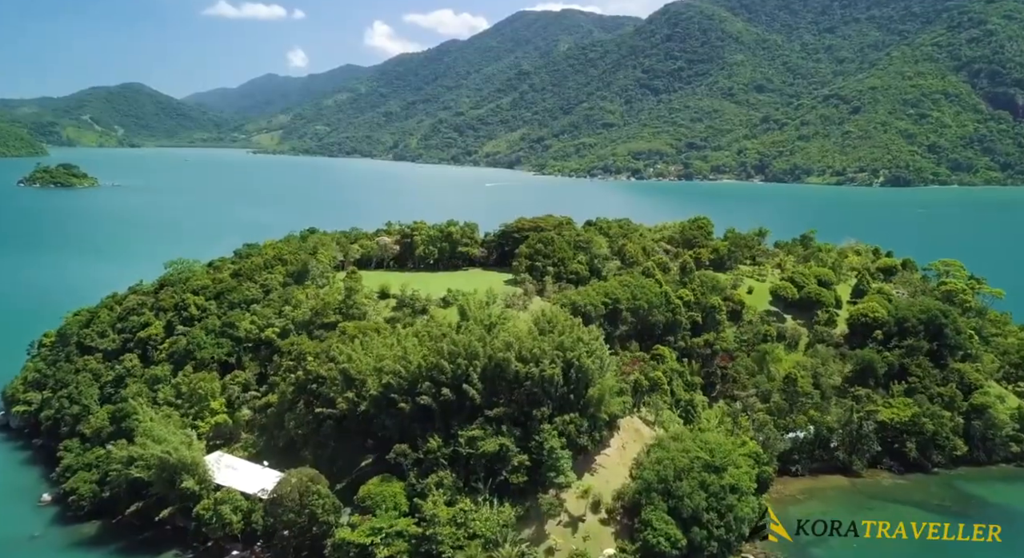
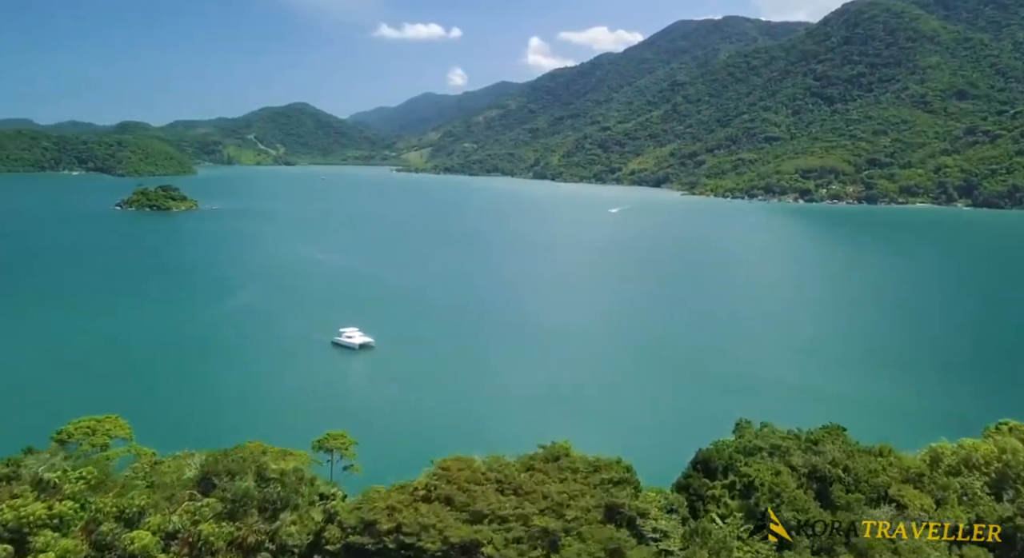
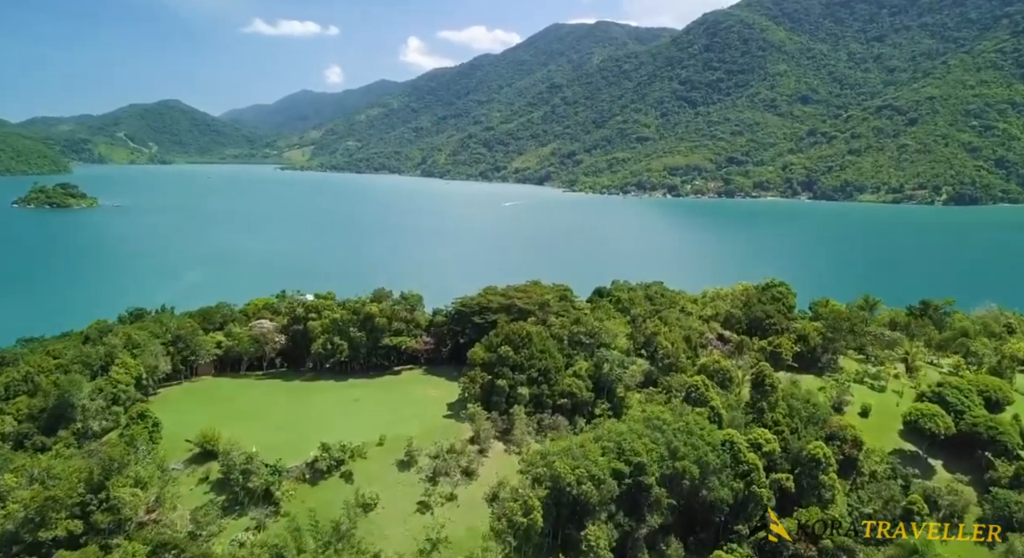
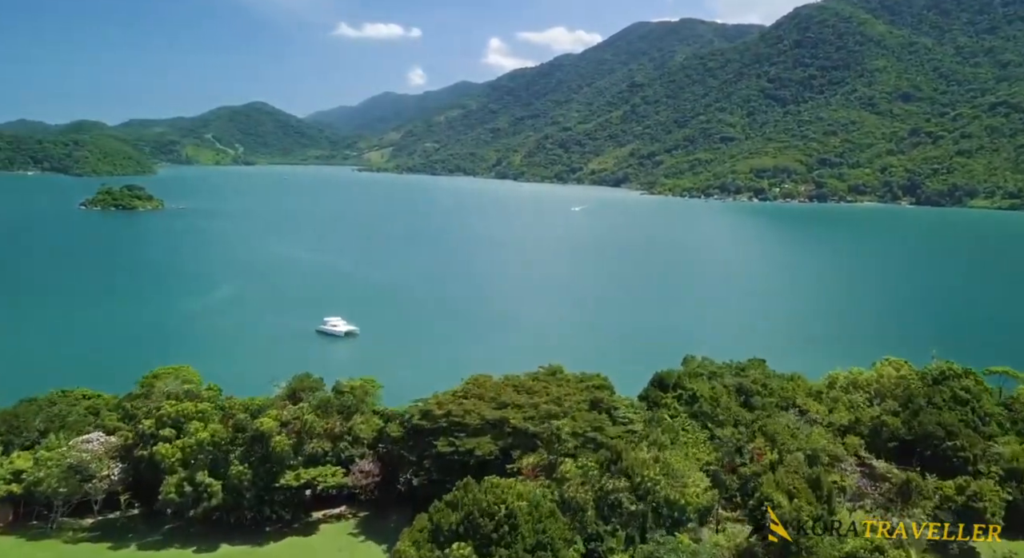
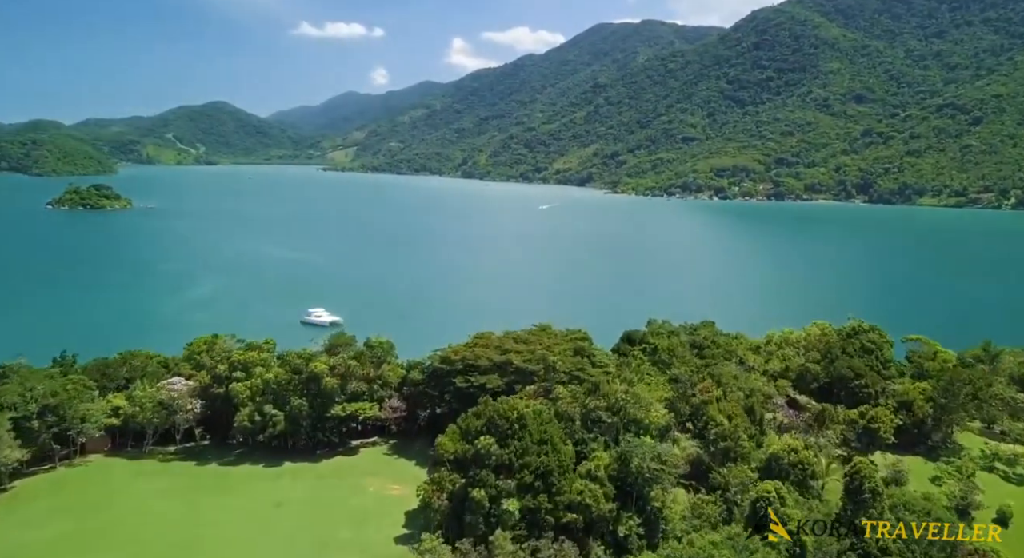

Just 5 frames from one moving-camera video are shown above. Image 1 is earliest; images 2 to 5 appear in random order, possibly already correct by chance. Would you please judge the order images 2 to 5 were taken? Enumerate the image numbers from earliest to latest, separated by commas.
3, 5, 4, 2
